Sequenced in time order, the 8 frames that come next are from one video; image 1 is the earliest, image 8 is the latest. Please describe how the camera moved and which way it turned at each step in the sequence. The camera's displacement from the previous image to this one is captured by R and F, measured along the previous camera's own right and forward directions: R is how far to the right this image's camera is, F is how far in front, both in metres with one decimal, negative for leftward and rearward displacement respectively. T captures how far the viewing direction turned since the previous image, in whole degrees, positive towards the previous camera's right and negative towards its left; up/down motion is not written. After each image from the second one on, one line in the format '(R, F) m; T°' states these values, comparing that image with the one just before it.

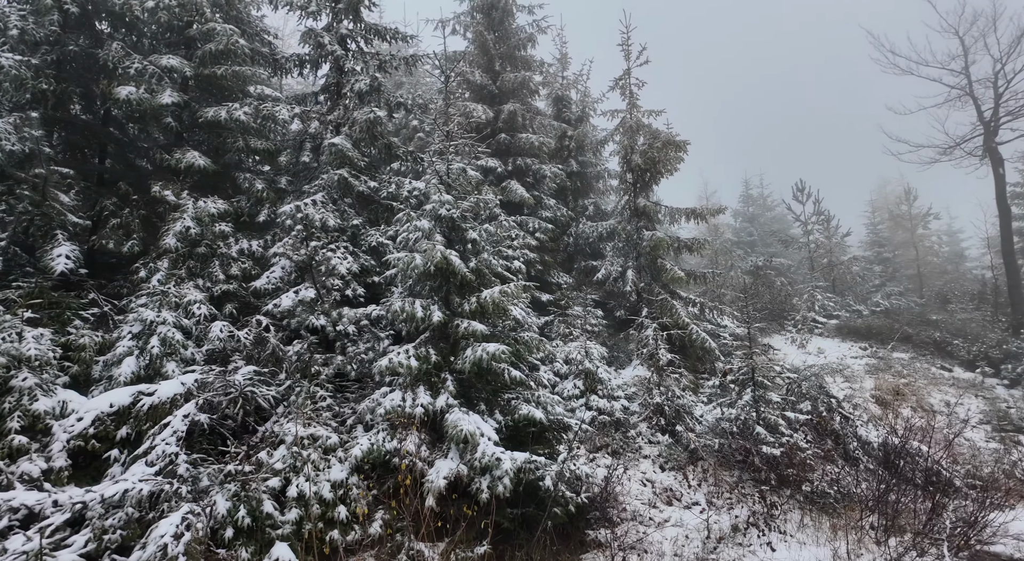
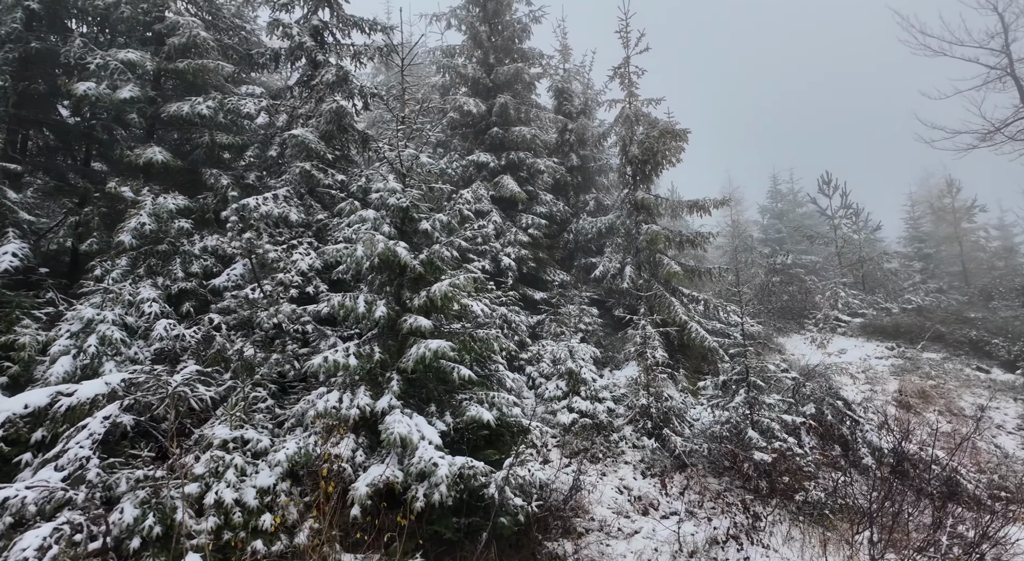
(+1.2, +0.7) m; -3°
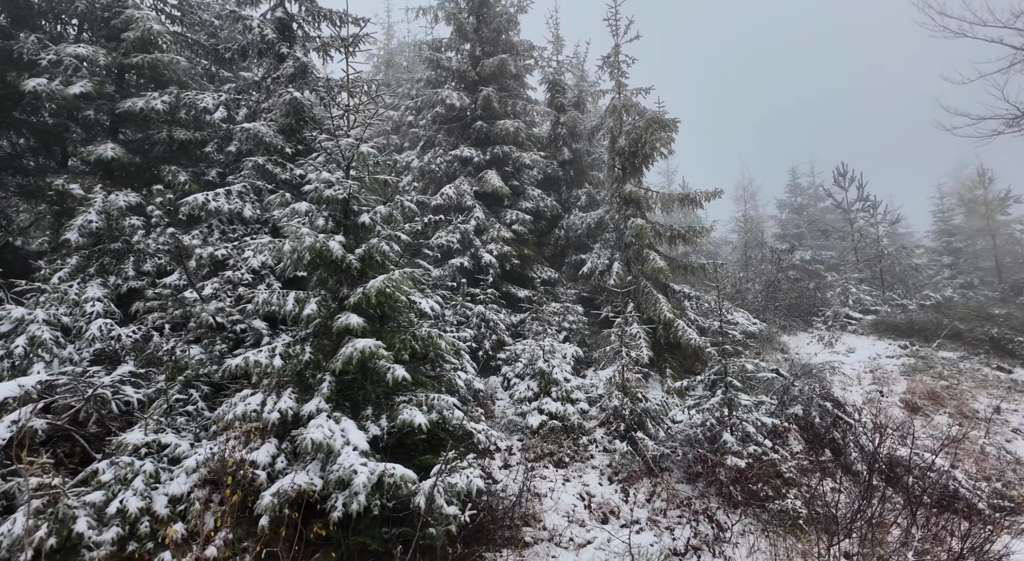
(+1.2, +0.5) m; -2°
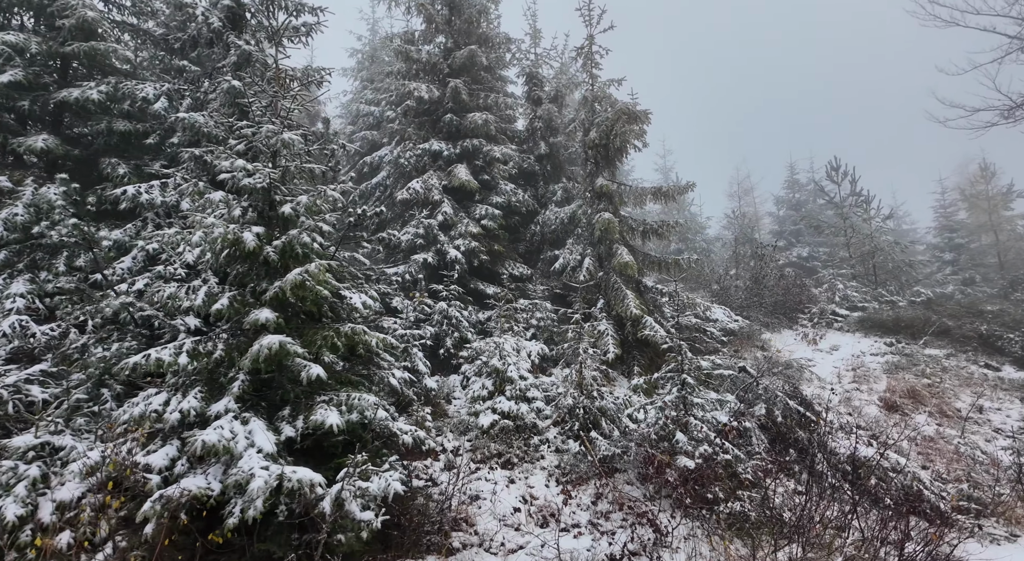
(+1.1, +0.4) m; 0°
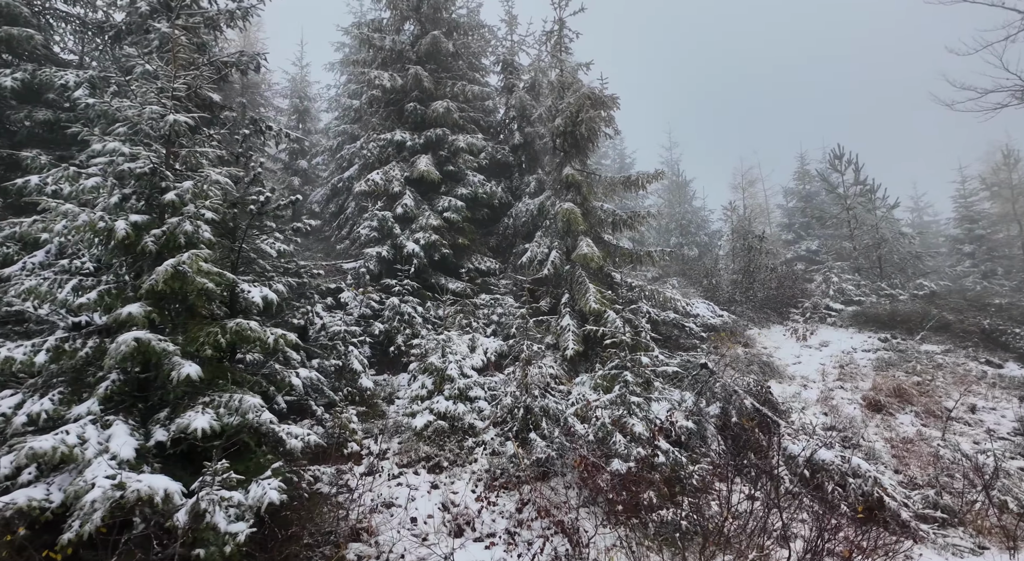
(+1.6, +0.7) m; -2°
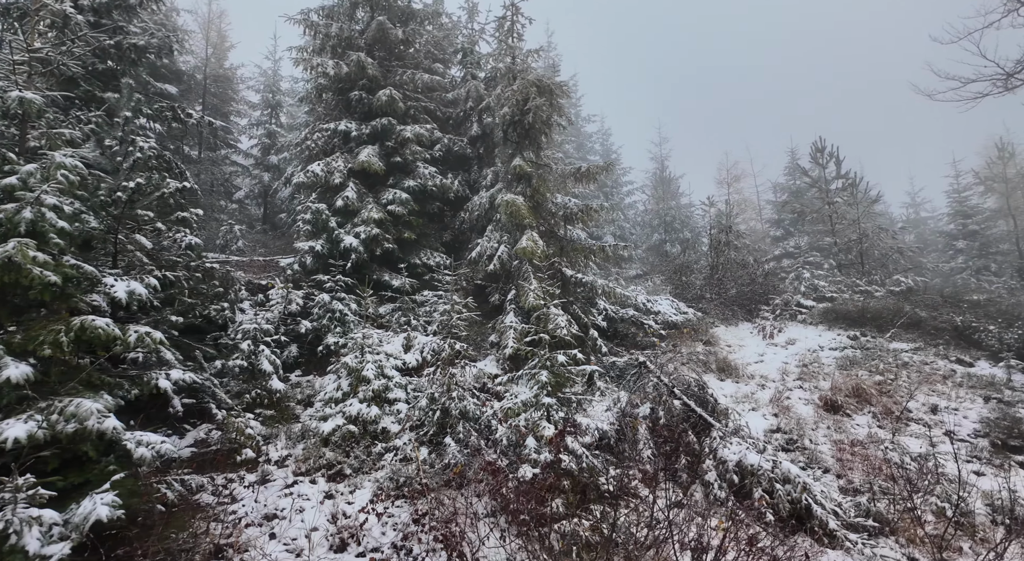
(+1.5, +0.7) m; 0°
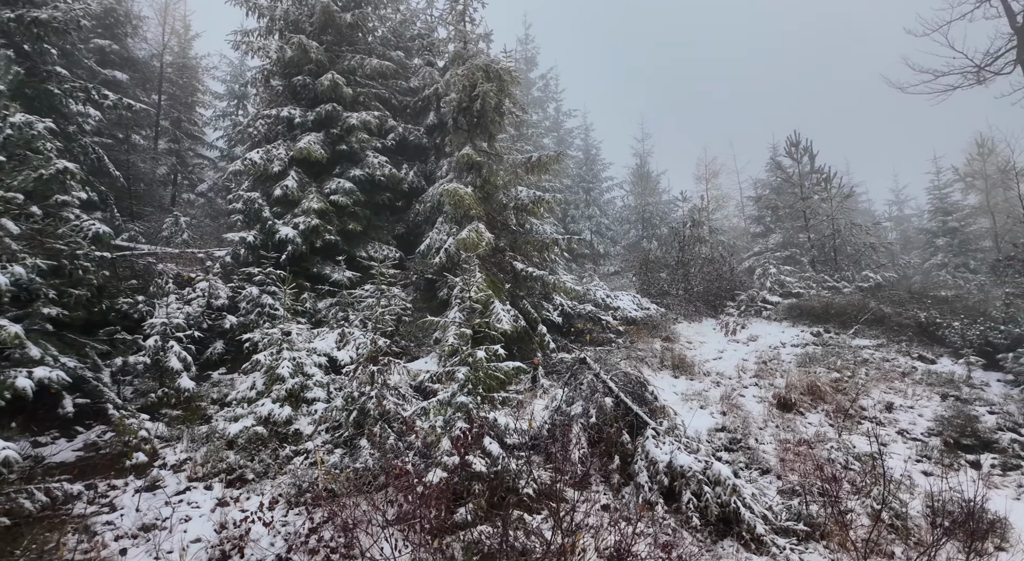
(+1.2, +0.6) m; +1°
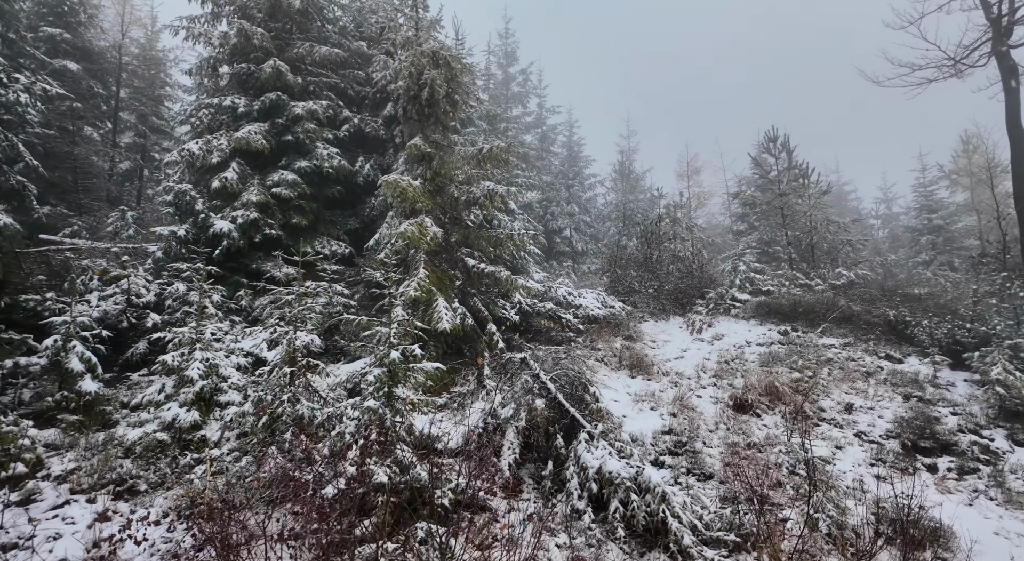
(+1.1, +0.6) m; +1°
